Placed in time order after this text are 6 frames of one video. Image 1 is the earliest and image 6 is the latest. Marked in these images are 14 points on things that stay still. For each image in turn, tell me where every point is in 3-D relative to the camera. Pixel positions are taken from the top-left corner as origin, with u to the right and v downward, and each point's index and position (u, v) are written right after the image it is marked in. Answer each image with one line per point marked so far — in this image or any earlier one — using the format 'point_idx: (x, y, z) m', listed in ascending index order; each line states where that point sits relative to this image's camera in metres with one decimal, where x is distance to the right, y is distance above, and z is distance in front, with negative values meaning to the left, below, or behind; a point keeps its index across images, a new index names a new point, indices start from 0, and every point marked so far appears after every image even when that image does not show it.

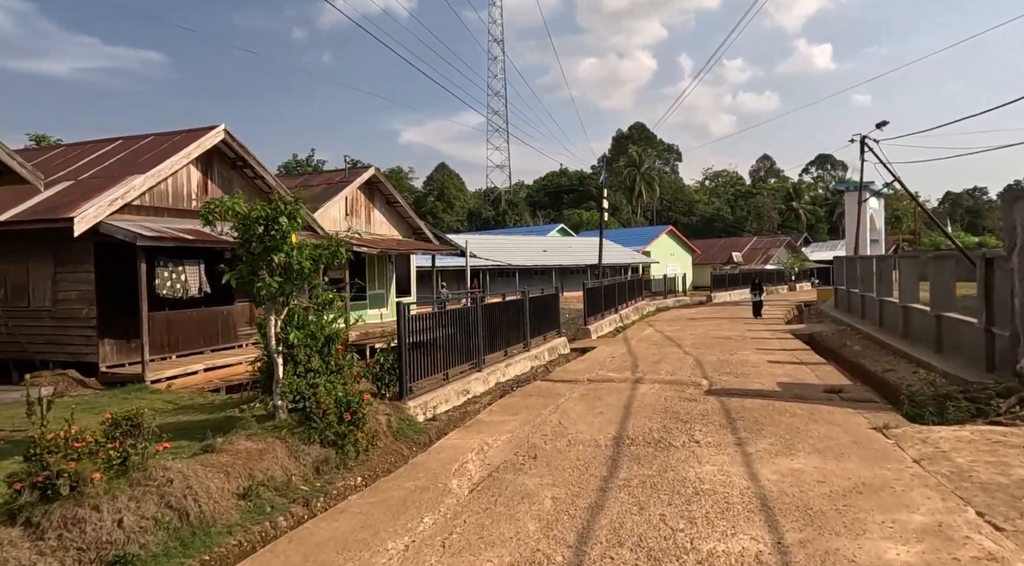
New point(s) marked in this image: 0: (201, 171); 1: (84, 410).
0: (-5.1, +1.8, +11.4) m
1: (-4.9, -1.5, +8.0) m
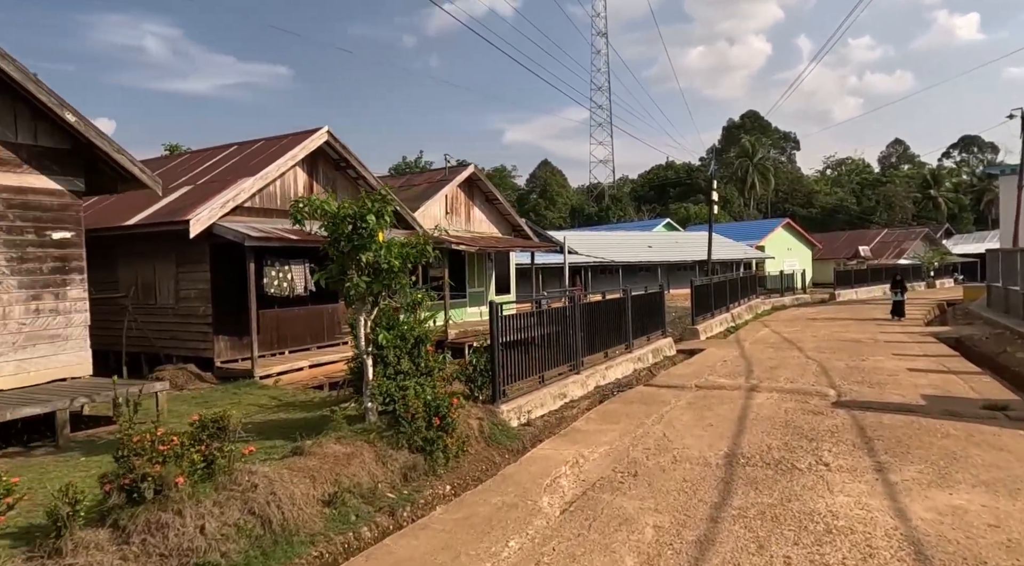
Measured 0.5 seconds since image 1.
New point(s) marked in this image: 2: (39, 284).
0: (-3.5, +1.9, +11.6) m
1: (-3.8, -1.4, +8.2) m
2: (-5.0, 0.0, +7.5) m
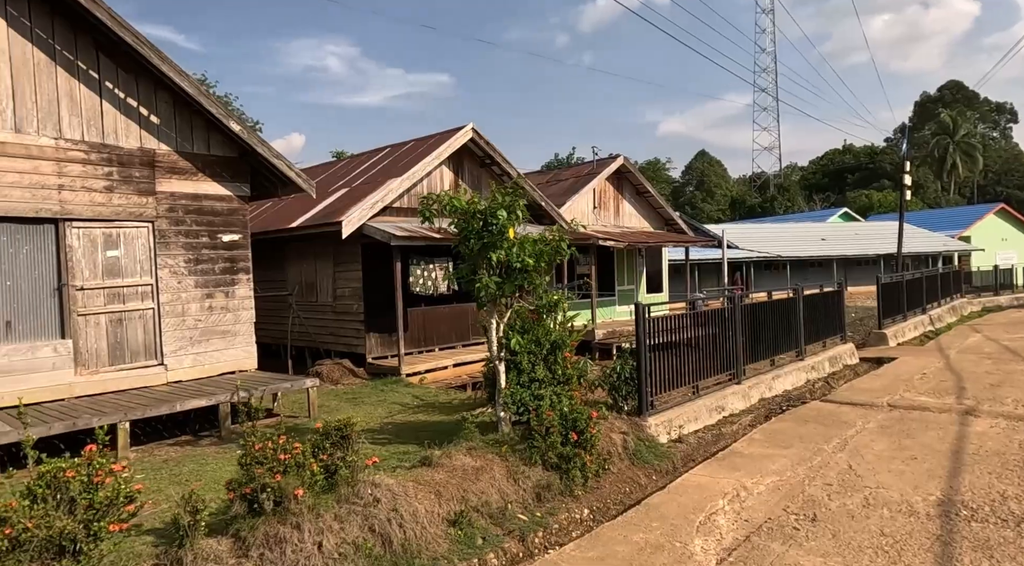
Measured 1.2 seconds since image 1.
0: (-1.0, +1.9, +11.6) m
1: (-2.0, -1.4, +8.4) m
2: (-3.4, 0.0, +7.9) m
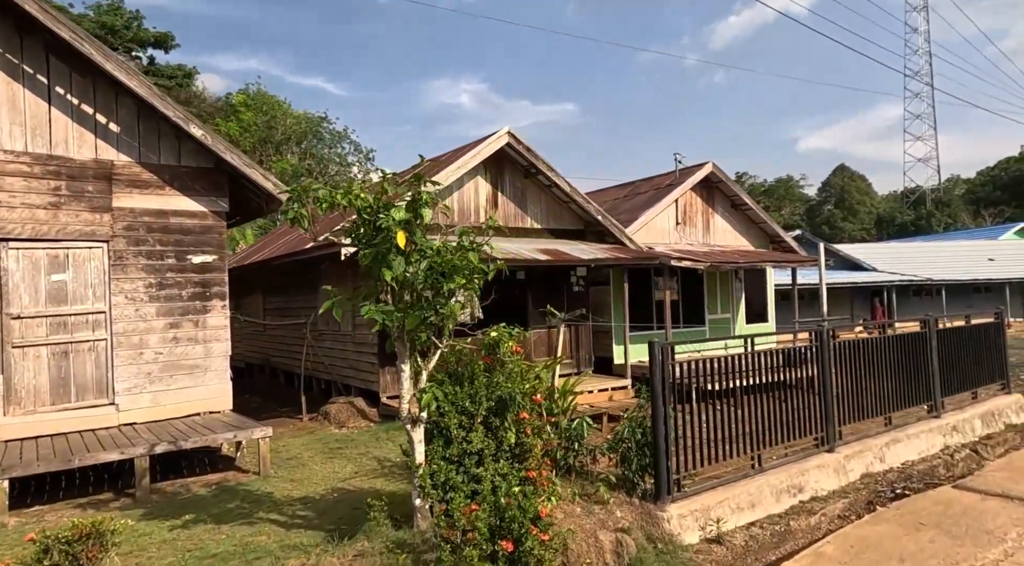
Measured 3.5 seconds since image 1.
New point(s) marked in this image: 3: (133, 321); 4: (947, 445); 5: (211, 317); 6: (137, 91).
0: (-0.3, +1.5, +10.2) m
1: (-1.9, -1.7, +7.1) m
2: (-3.3, -0.3, +7.0) m
3: (-3.6, -0.4, +6.7) m
4: (+4.9, -1.8, +7.9) m
5: (-3.1, -0.4, +7.2) m
6: (-3.5, +1.8, +6.5) m
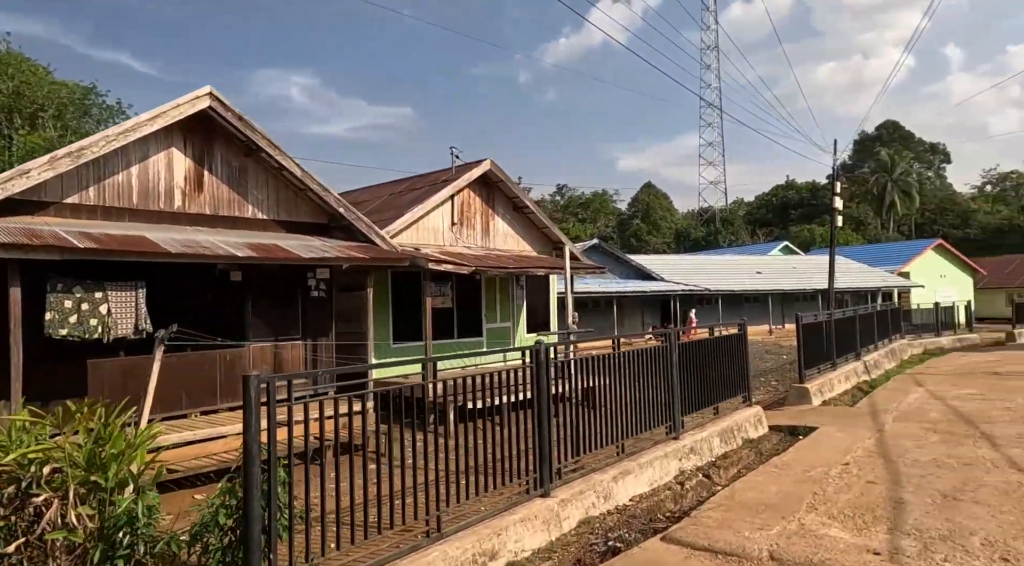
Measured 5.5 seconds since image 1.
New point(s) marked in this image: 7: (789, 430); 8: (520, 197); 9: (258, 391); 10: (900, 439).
0: (-3.8, +1.5, +8.2) m
1: (-4.6, -1.7, +4.7) m
2: (-5.9, -0.2, +4.3) m
3: (-6.1, -0.3, +3.9) m
4: (+1.7, -2.0, +7.3) m
5: (-5.8, -0.3, +4.5) m
6: (-5.9, +1.8, +3.8) m
7: (+4.7, -2.5, +11.7) m
8: (+0.1, +1.8, +15.0) m
9: (-1.1, -0.6, +3.4) m
10: (+5.5, -1.7, +9.9) m
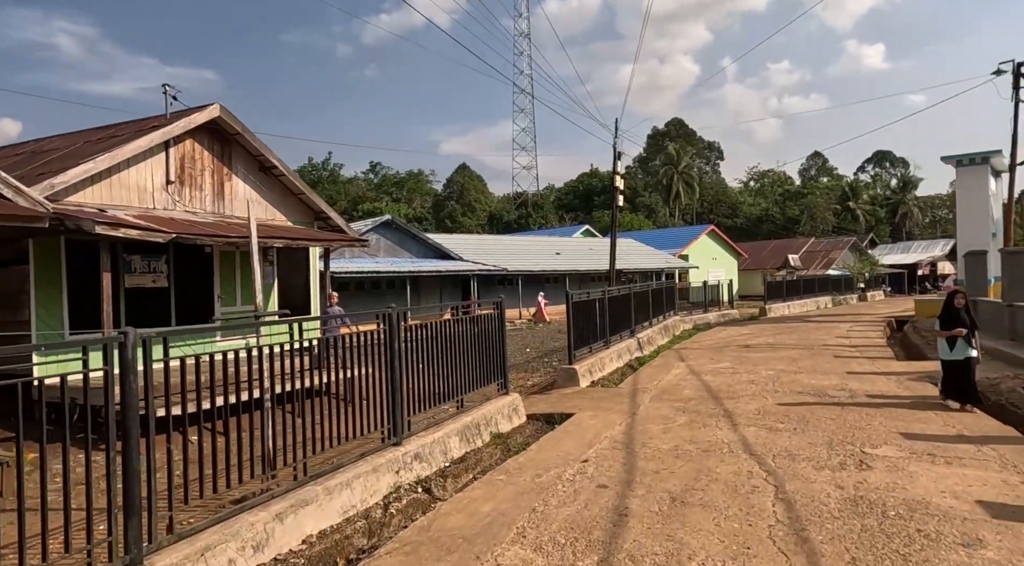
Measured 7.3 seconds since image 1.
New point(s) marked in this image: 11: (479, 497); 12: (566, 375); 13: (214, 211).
0: (-6.7, +1.7, +5.0) m
1: (-6.5, -1.6, +1.5) m
2: (-7.7, -0.1, +0.7) m
3: (-7.8, -0.2, +0.3) m
4: (-1.1, -1.7, +5.7) m
5: (-7.6, -0.2, +1.0) m
6: (-7.5, +1.9, +0.2) m
7: (+0.5, -2.1, +10.8) m
8: (-4.8, +2.3, +12.6) m
9: (-2.8, -0.4, +1.1) m
10: (+1.8, -1.4, +9.2) m
11: (-0.2, -1.8, +6.0) m
12: (+1.2, -2.0, +15.2) m
13: (-5.5, +1.2, +12.0) m
